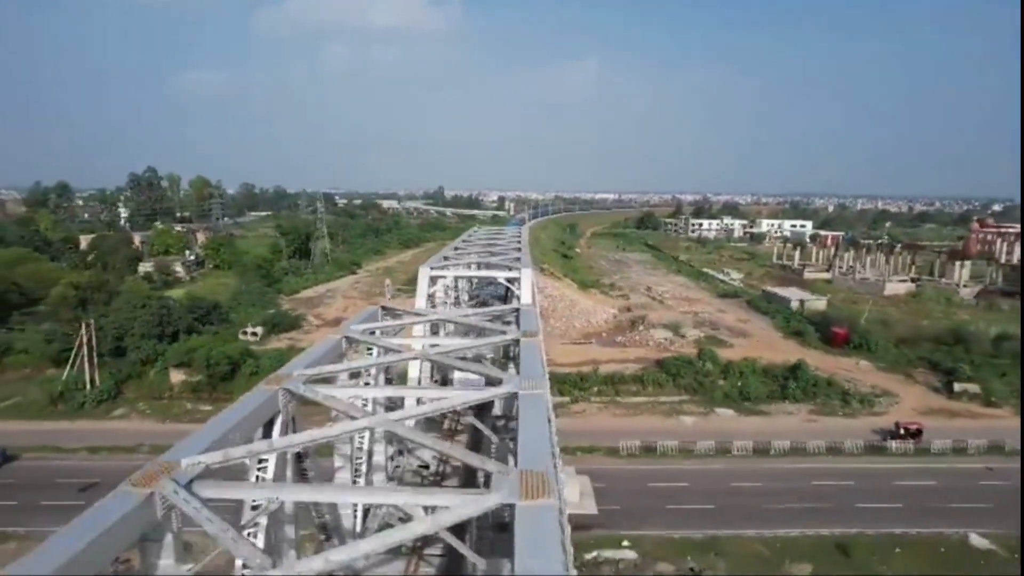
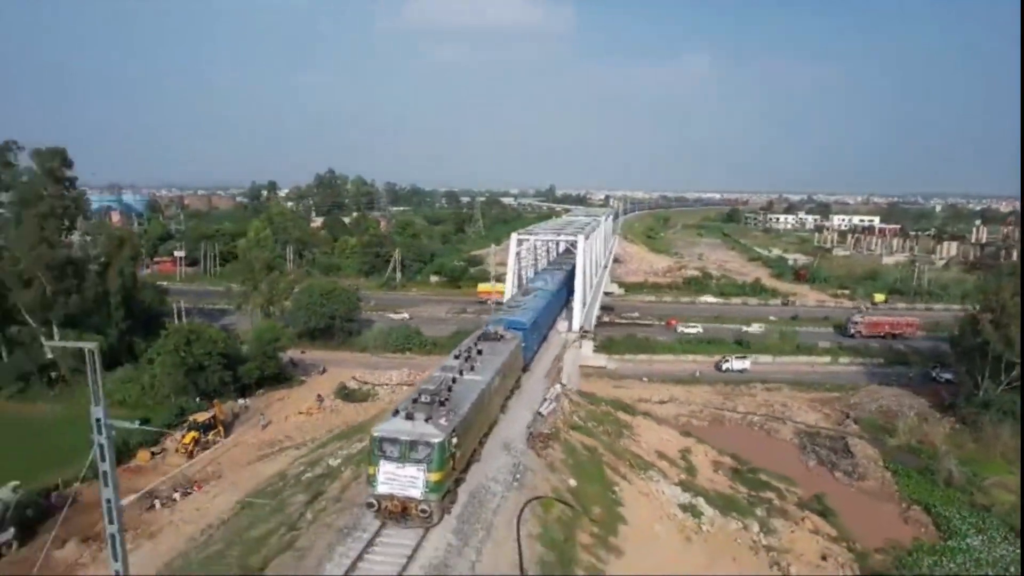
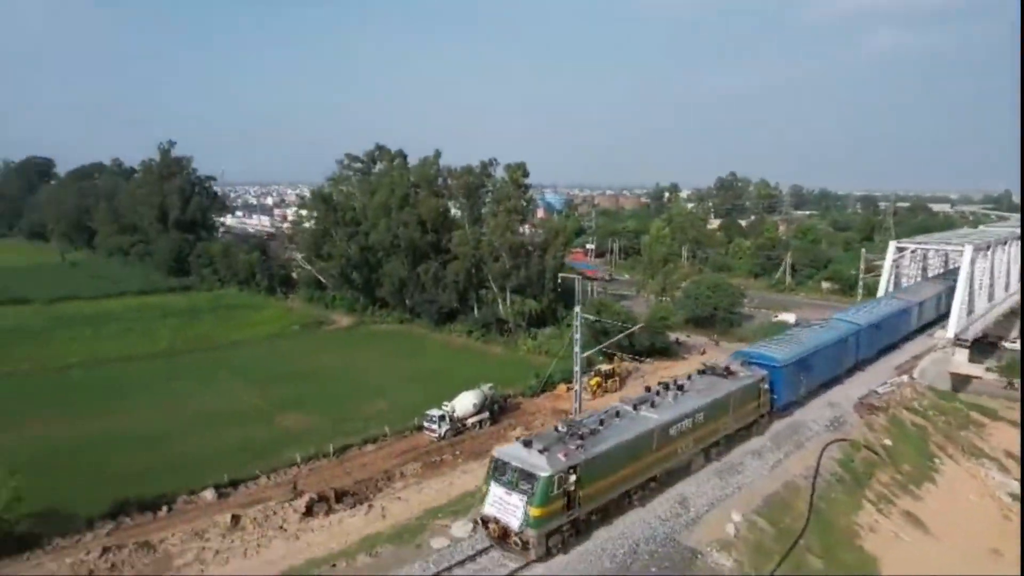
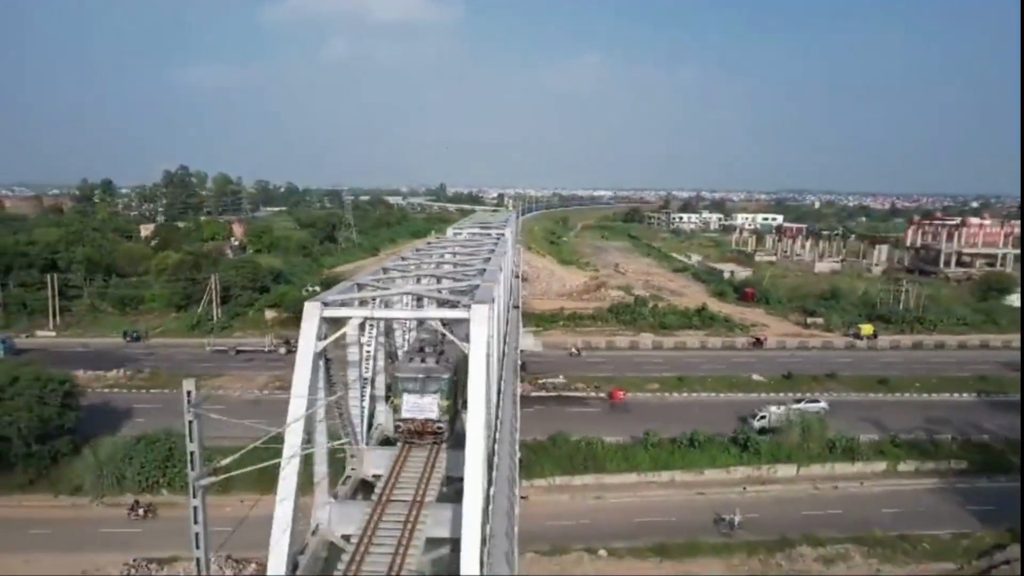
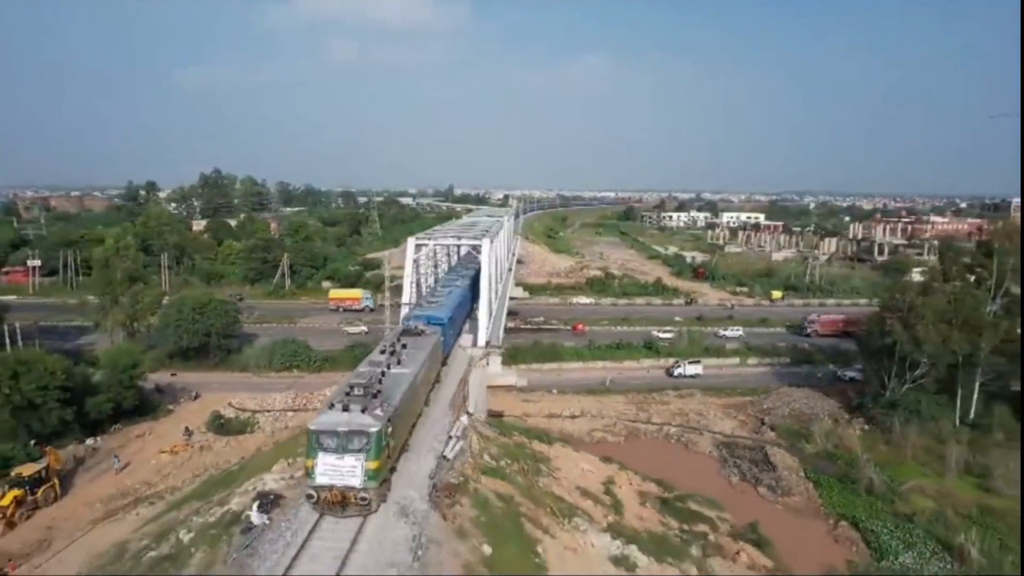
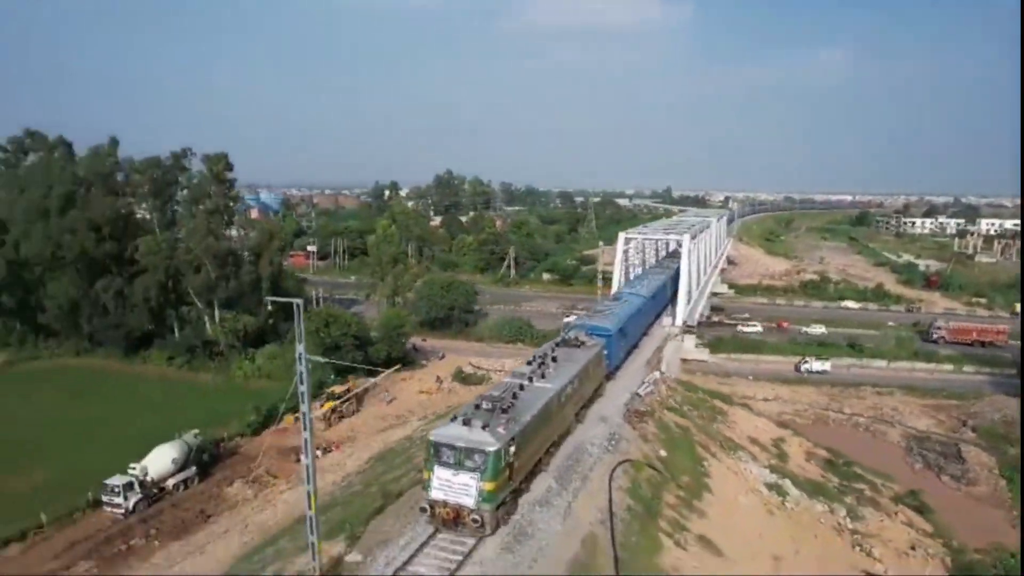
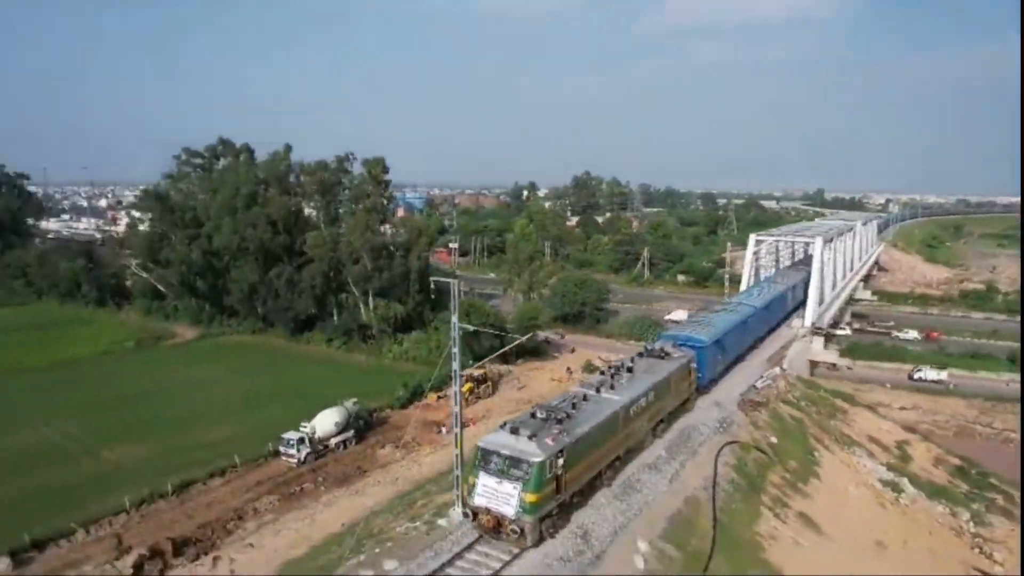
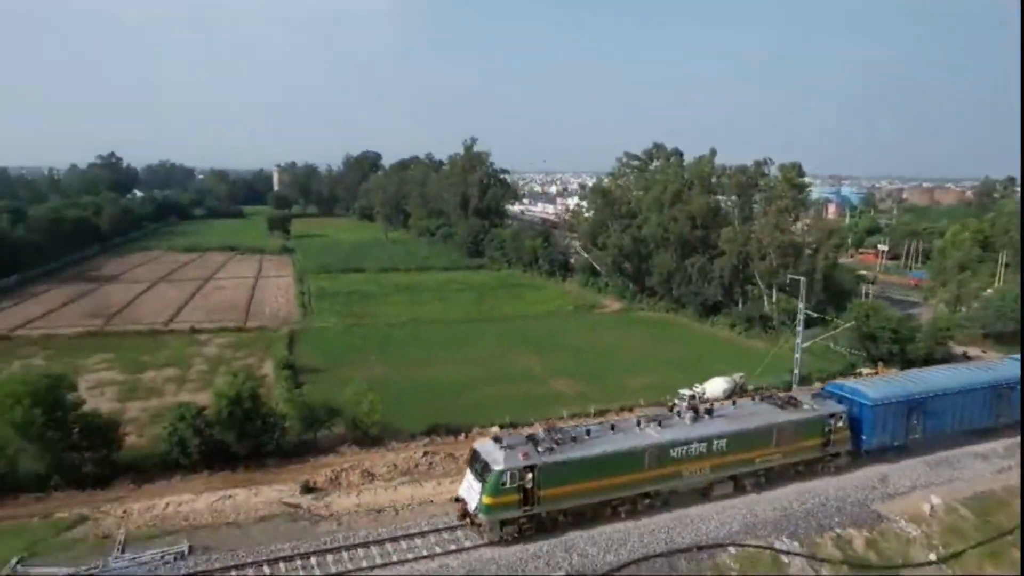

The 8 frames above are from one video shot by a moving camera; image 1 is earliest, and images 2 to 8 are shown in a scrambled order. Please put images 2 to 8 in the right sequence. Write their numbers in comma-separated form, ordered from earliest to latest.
4, 5, 2, 6, 7, 3, 8
